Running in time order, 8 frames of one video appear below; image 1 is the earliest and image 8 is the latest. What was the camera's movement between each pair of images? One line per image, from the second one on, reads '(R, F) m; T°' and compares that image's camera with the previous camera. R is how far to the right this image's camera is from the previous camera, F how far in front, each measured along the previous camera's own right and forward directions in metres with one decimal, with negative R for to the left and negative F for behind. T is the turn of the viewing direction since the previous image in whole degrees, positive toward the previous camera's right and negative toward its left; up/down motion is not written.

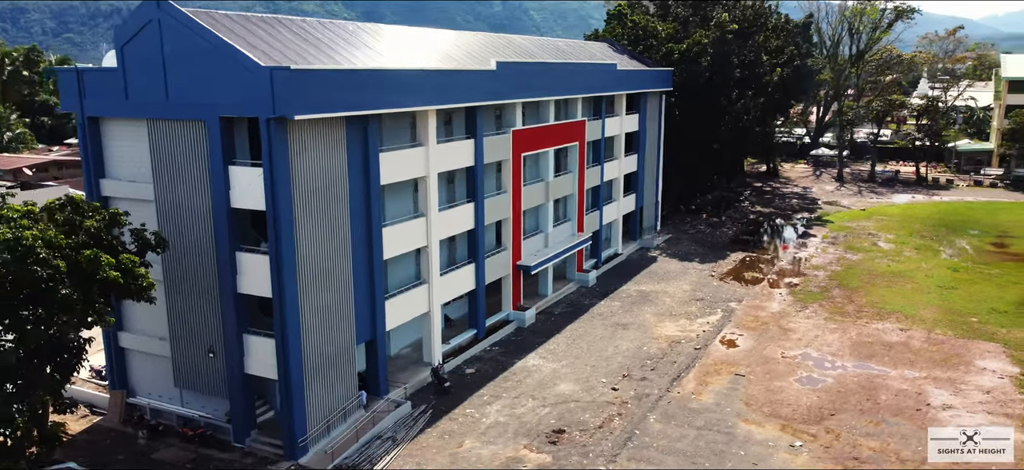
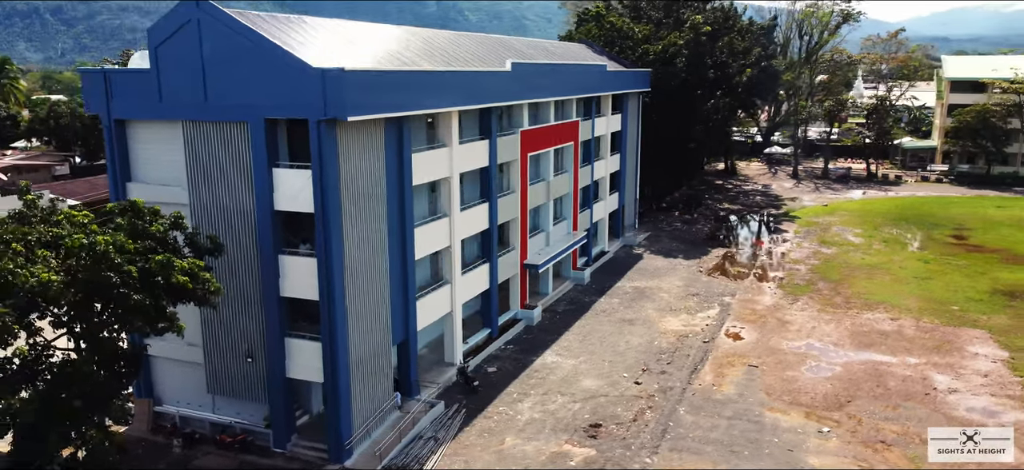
(-2.2, -0.2) m; +4°
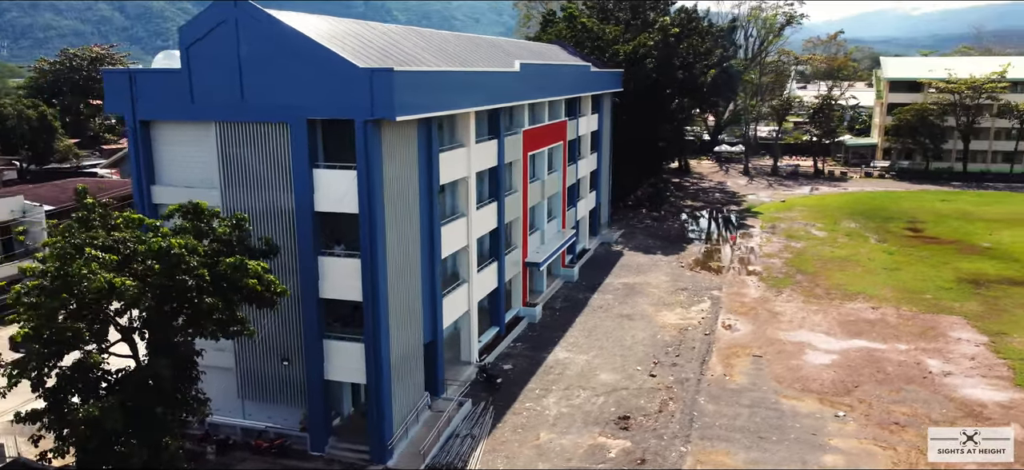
(-2.2, -0.2) m; +5°
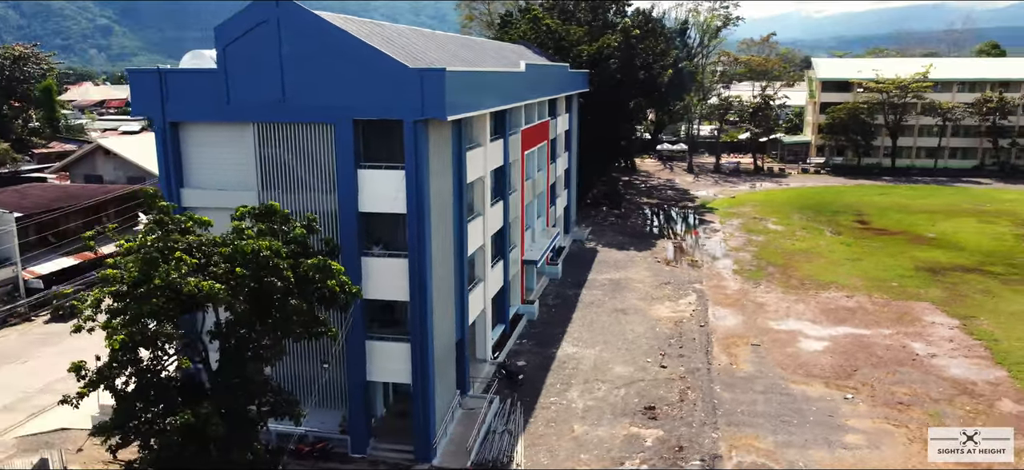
(-2.5, -0.2) m; +6°
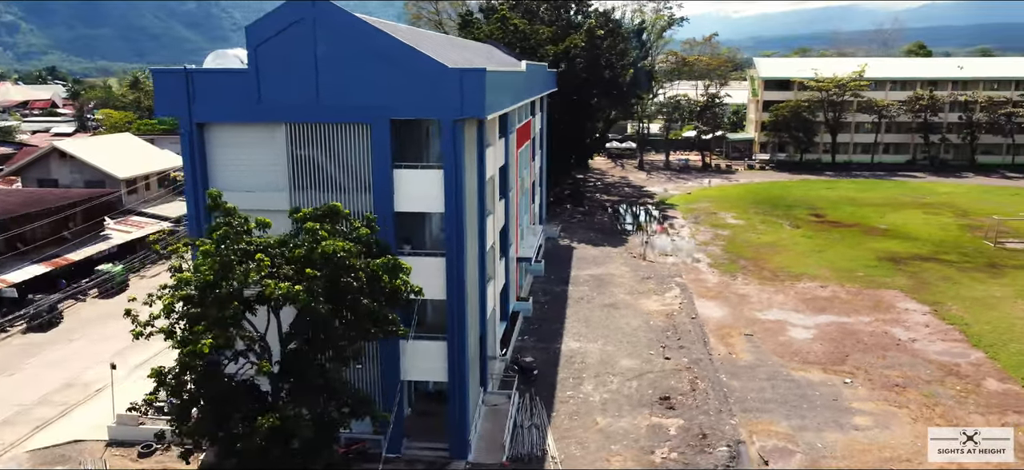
(-2.1, -0.2) m; +5°
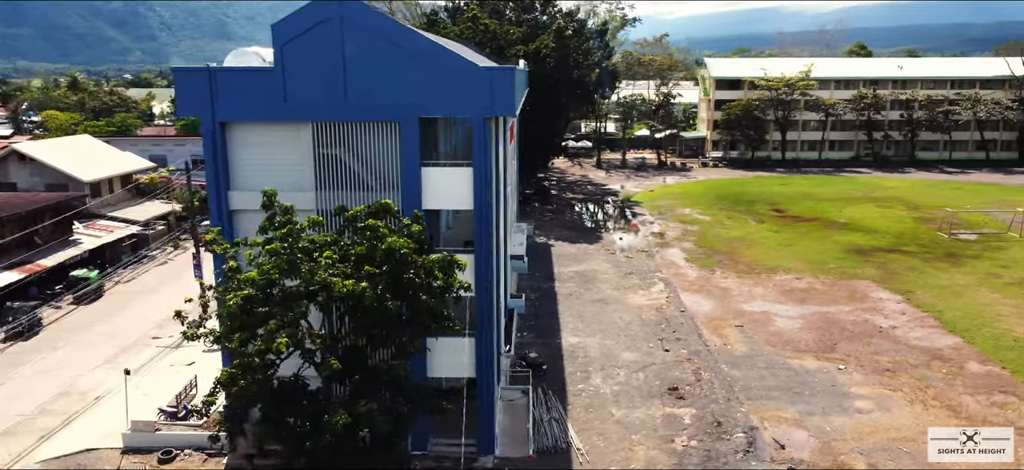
(-1.8, -0.2) m; +4°
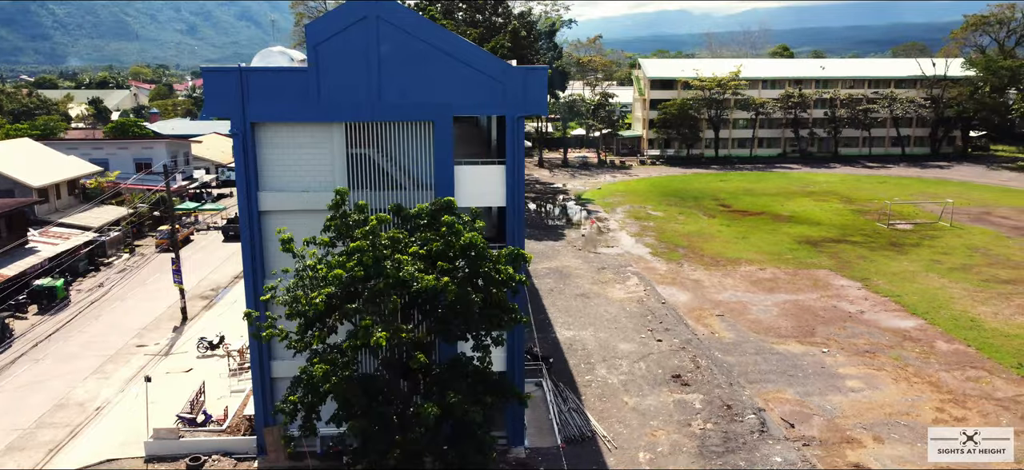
(-2.3, -0.3) m; +6°
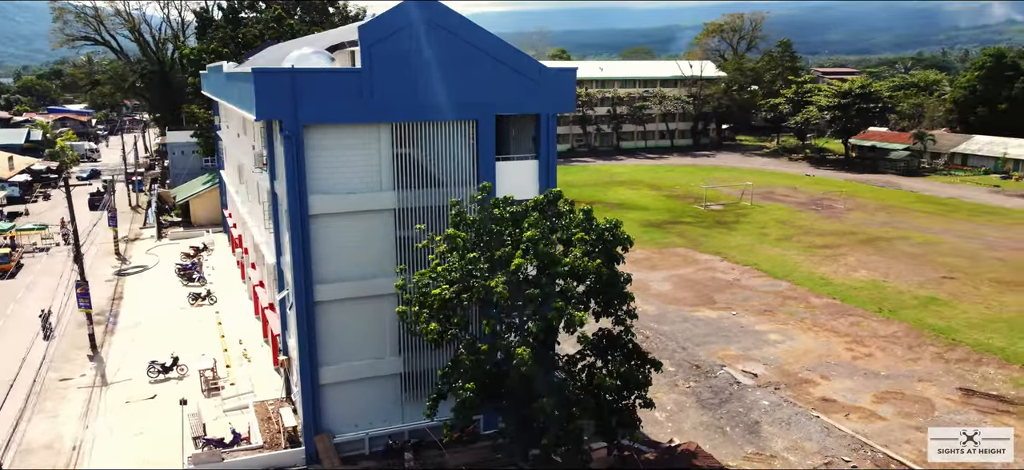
(-6.2, -0.1) m; +18°
